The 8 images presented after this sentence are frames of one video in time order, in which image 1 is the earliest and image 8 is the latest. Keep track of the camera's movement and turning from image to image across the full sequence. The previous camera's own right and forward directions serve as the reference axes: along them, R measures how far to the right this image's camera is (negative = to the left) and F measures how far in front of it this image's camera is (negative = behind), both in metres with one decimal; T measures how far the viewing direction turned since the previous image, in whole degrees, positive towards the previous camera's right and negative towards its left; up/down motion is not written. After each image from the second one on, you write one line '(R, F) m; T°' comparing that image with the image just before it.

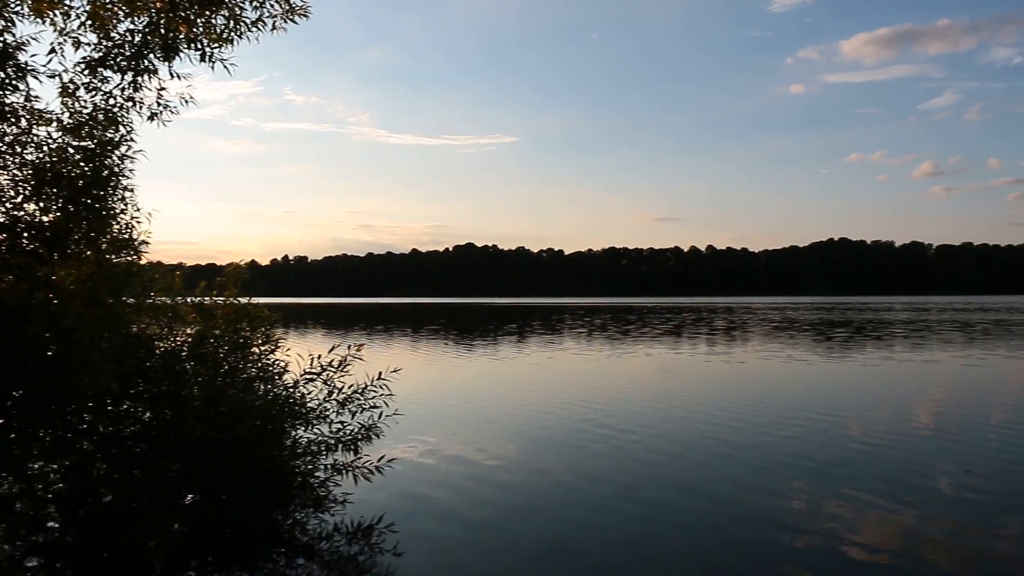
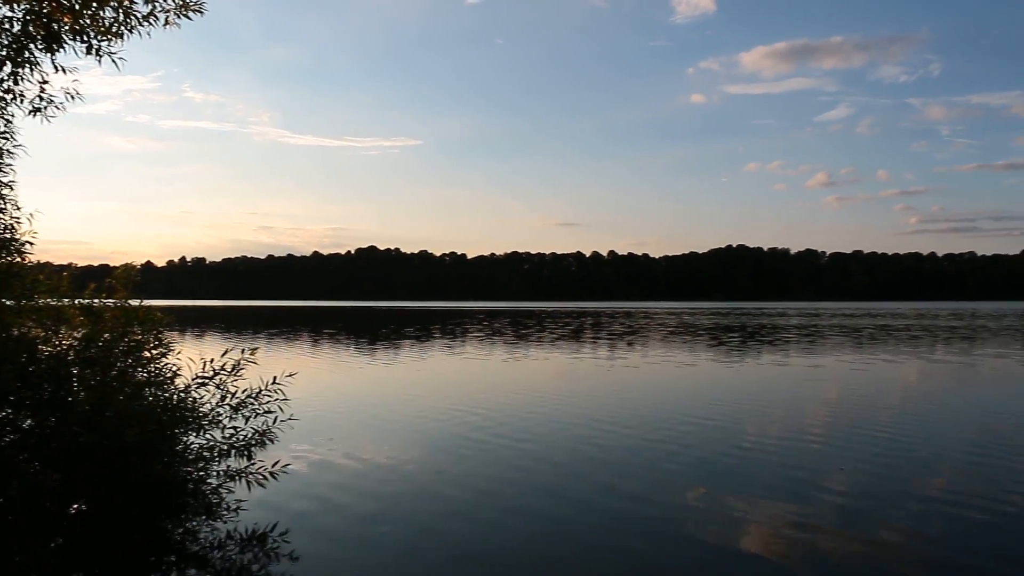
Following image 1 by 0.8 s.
(+0.5, +0.1) m; -4°
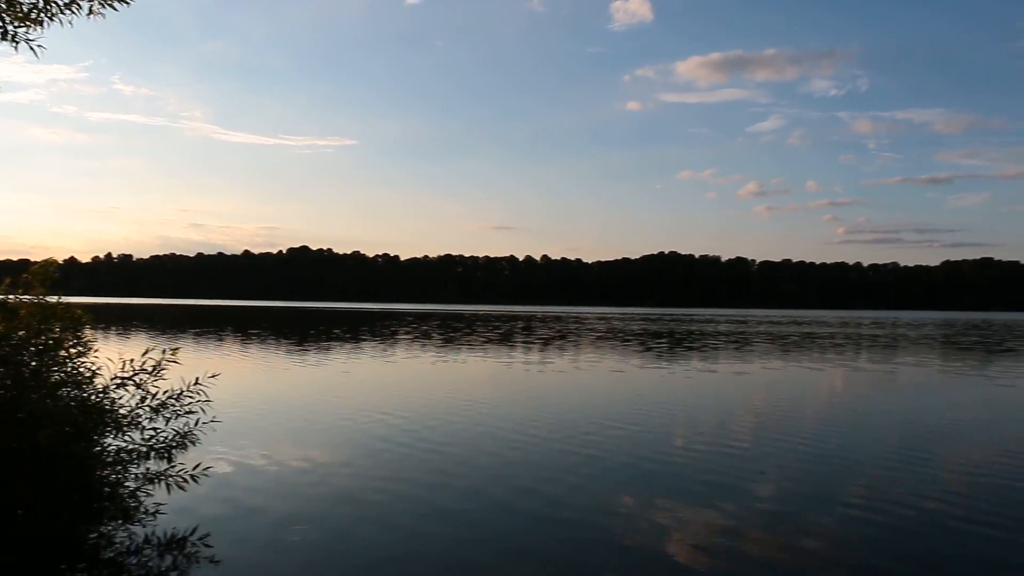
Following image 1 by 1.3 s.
(0.0, 0.0) m; +4°
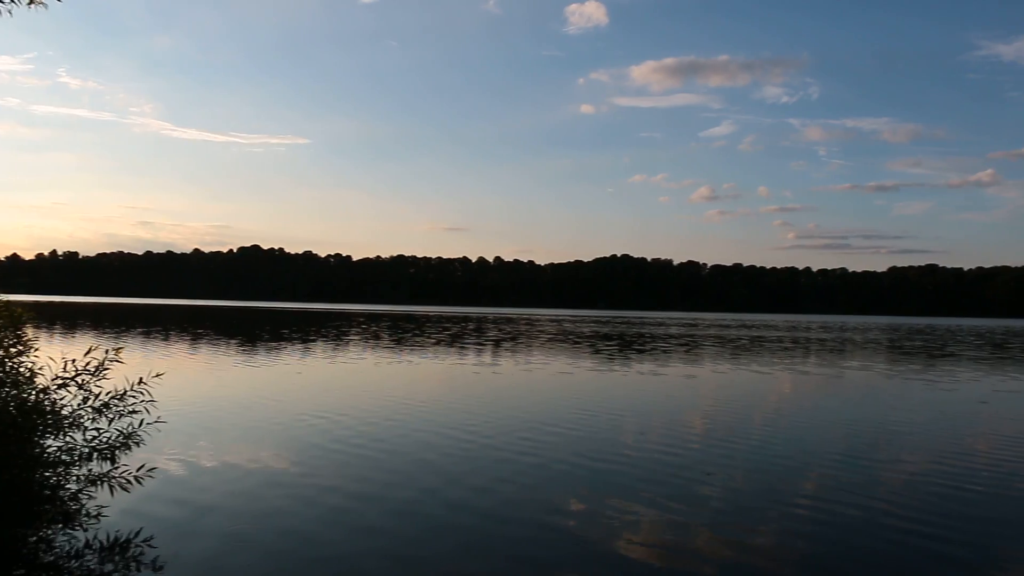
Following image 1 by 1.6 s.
(+1.0, +0.5) m; -9°
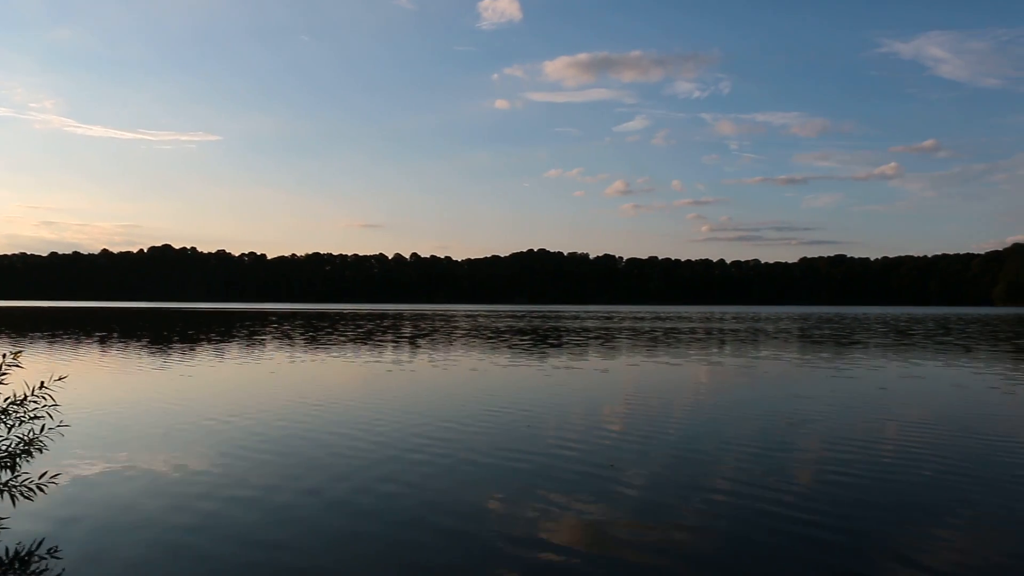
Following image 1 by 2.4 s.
(0.0, 0.0) m; +5°
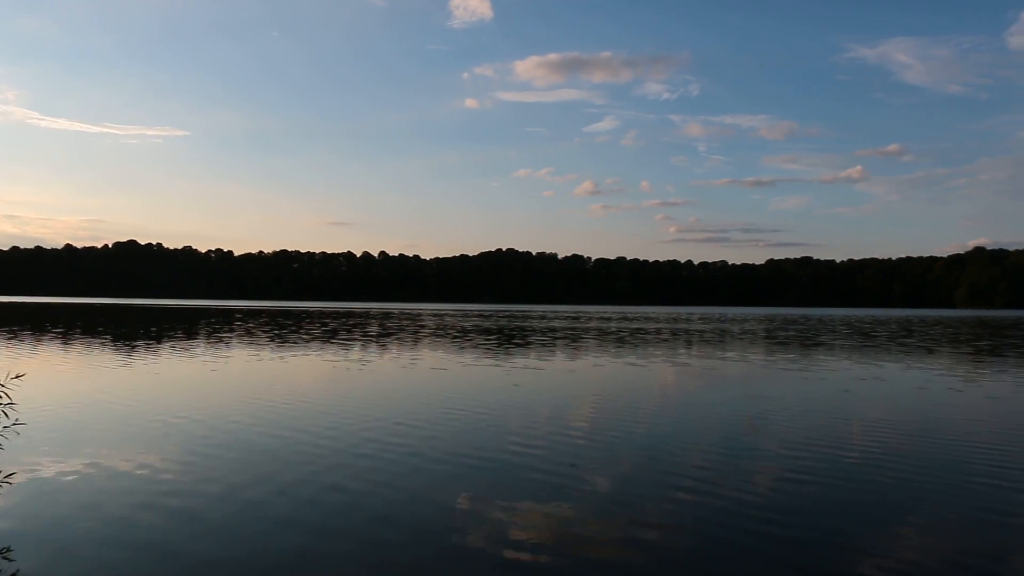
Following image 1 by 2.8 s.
(-1.2, -1.2) m; -11°
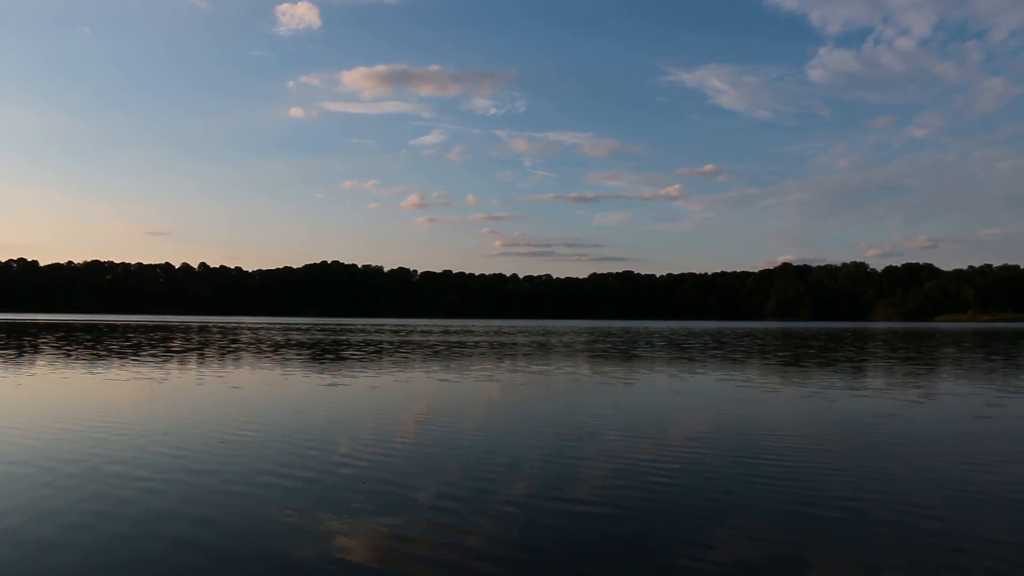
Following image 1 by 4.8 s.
(0.0, +0.7) m; +10°
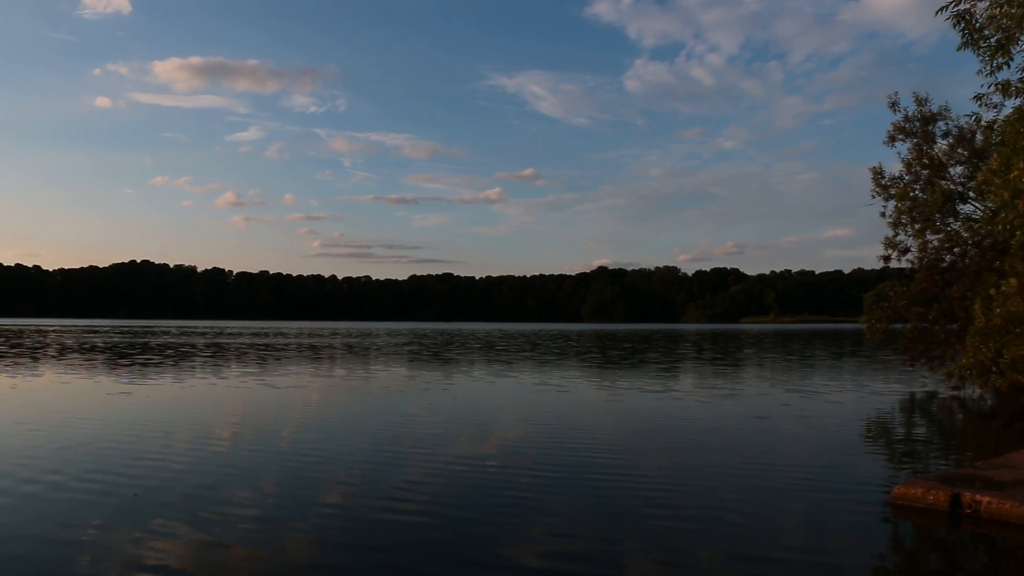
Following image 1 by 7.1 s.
(-0.6, +1.0) m; +10°
